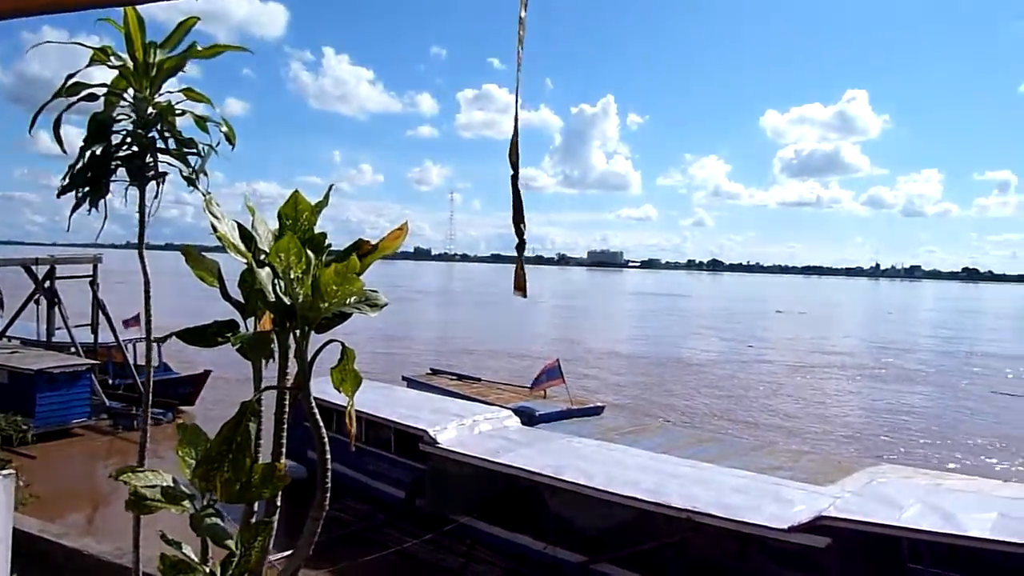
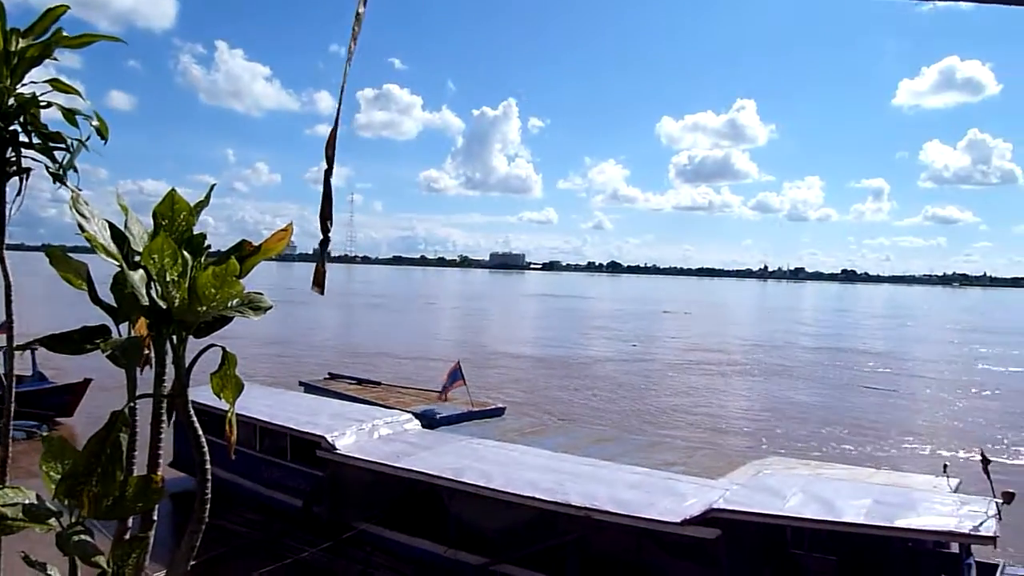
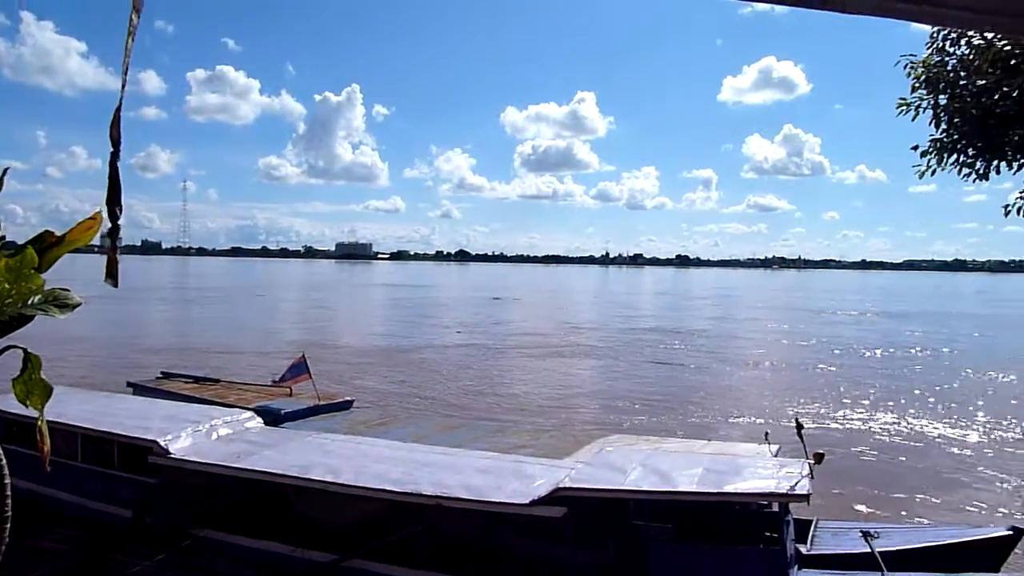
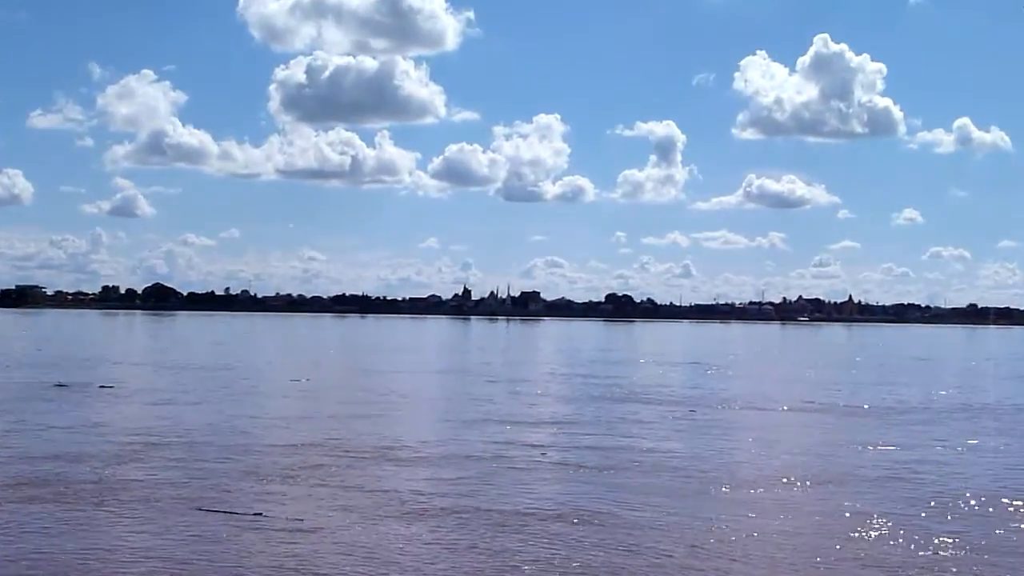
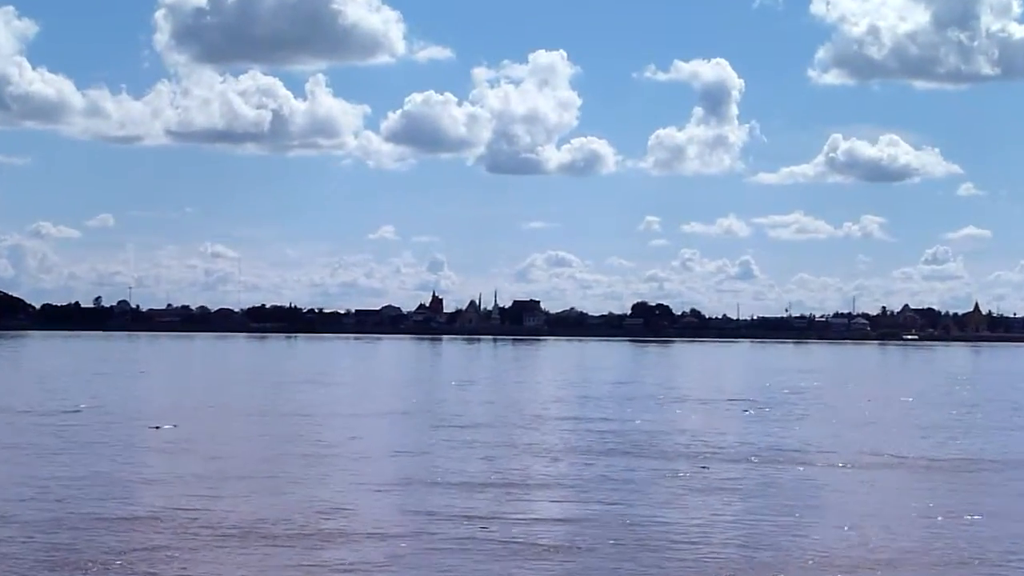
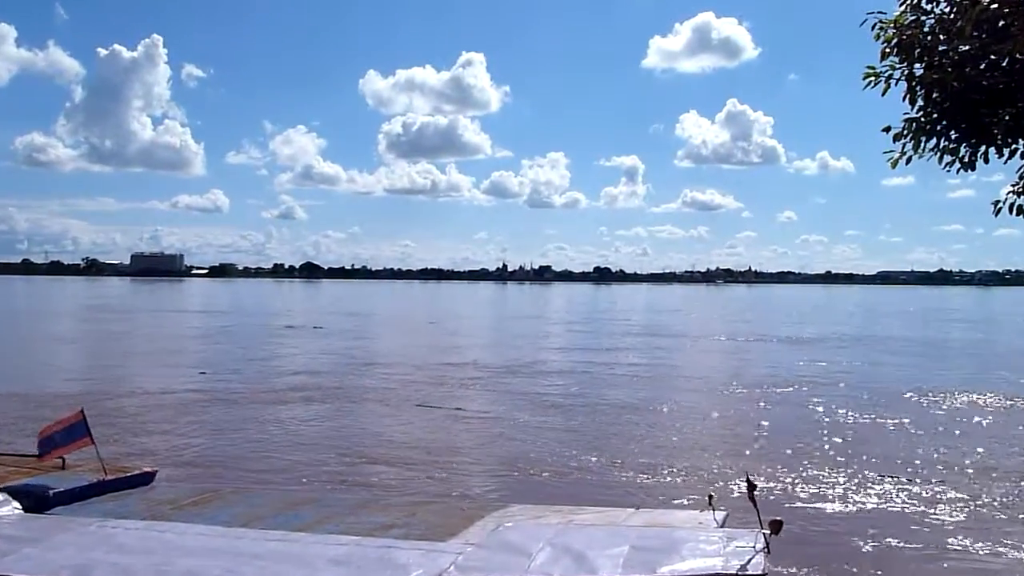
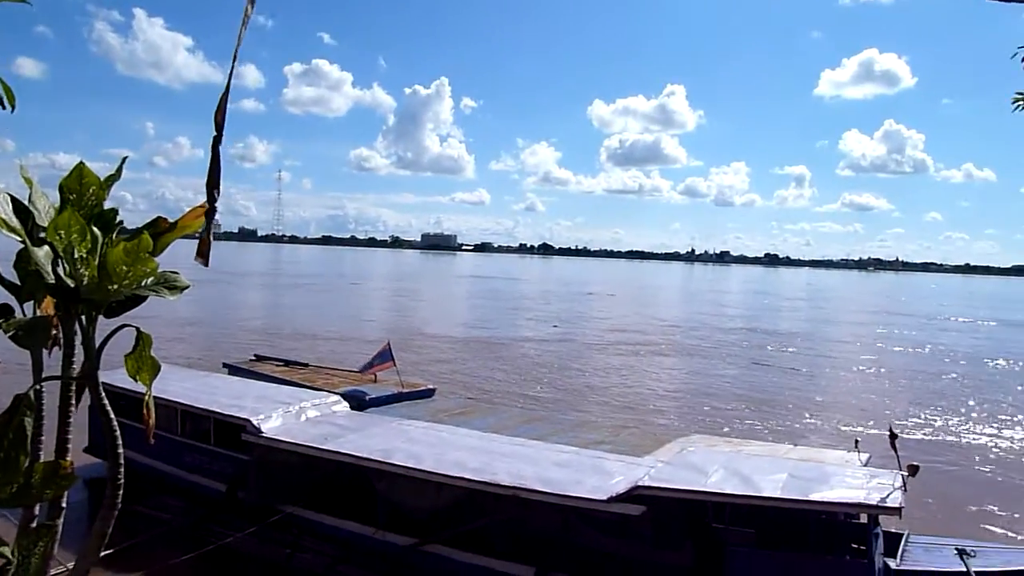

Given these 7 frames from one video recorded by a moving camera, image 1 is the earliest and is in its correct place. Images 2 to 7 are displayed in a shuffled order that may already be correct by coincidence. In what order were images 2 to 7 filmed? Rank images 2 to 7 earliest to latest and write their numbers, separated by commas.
2, 7, 3, 6, 4, 5
